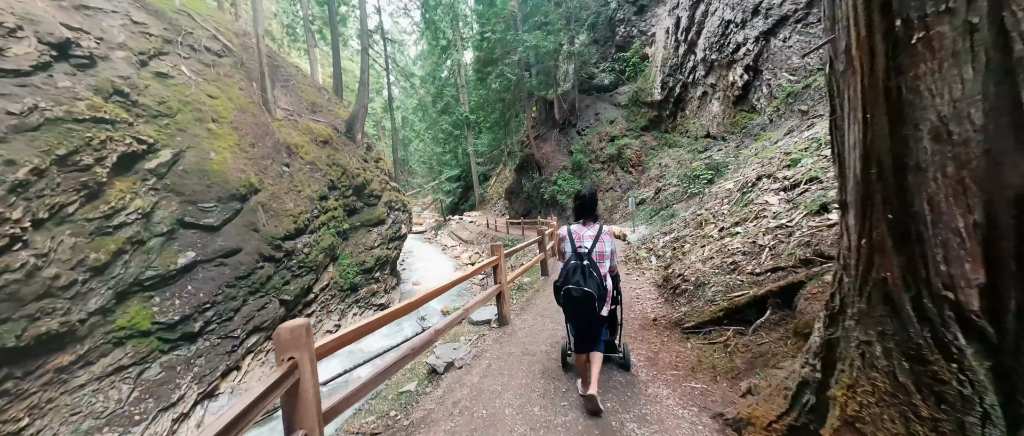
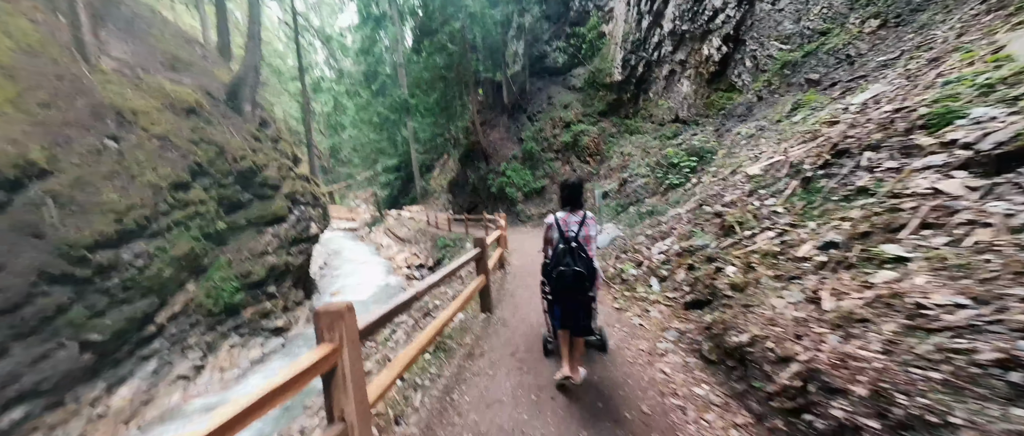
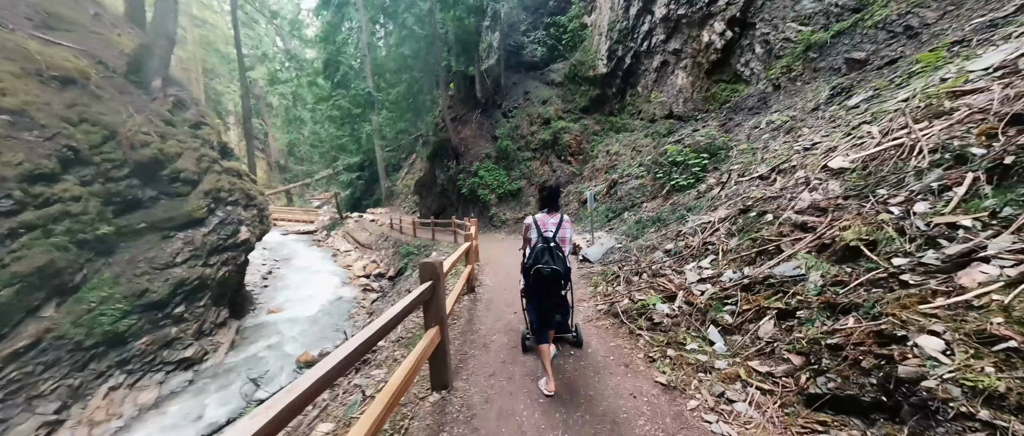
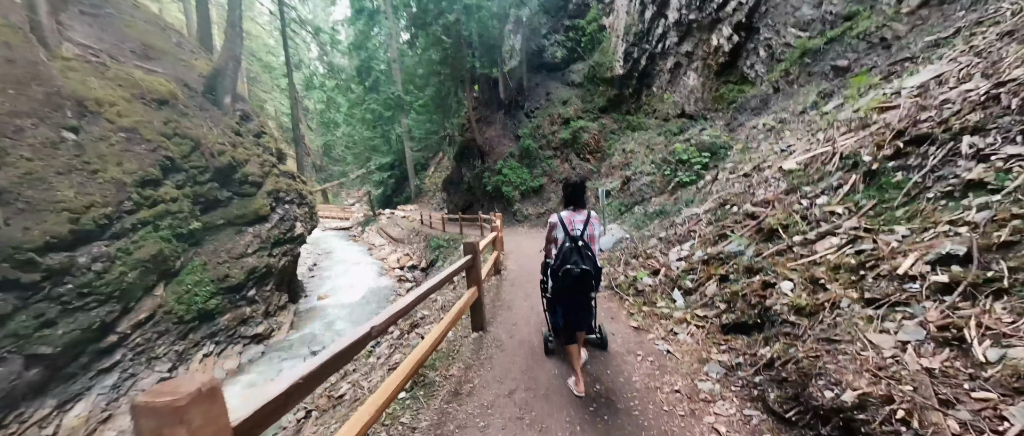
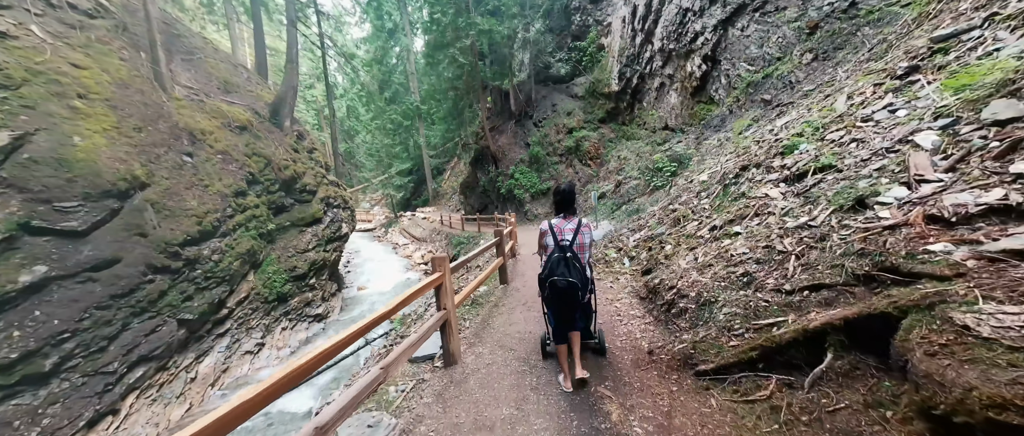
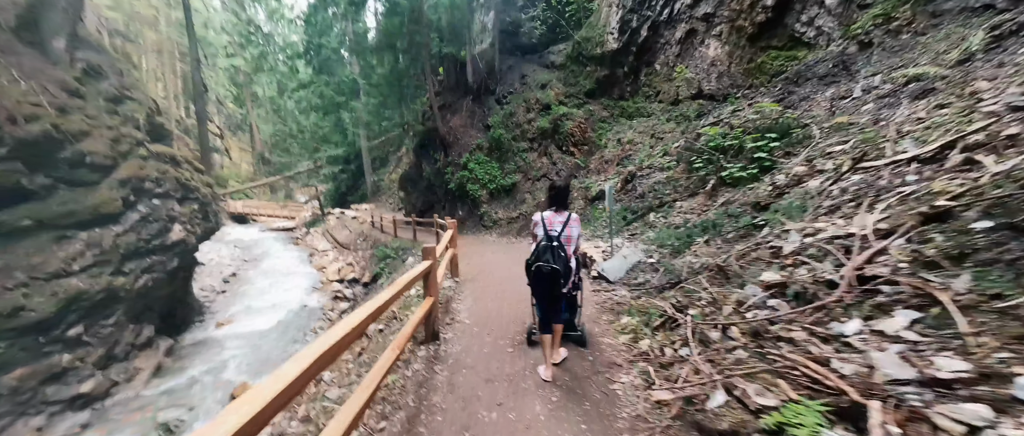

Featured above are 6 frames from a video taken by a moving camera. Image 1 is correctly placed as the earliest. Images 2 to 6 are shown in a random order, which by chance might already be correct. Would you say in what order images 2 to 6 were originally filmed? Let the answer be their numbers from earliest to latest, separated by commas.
5, 2, 4, 3, 6
